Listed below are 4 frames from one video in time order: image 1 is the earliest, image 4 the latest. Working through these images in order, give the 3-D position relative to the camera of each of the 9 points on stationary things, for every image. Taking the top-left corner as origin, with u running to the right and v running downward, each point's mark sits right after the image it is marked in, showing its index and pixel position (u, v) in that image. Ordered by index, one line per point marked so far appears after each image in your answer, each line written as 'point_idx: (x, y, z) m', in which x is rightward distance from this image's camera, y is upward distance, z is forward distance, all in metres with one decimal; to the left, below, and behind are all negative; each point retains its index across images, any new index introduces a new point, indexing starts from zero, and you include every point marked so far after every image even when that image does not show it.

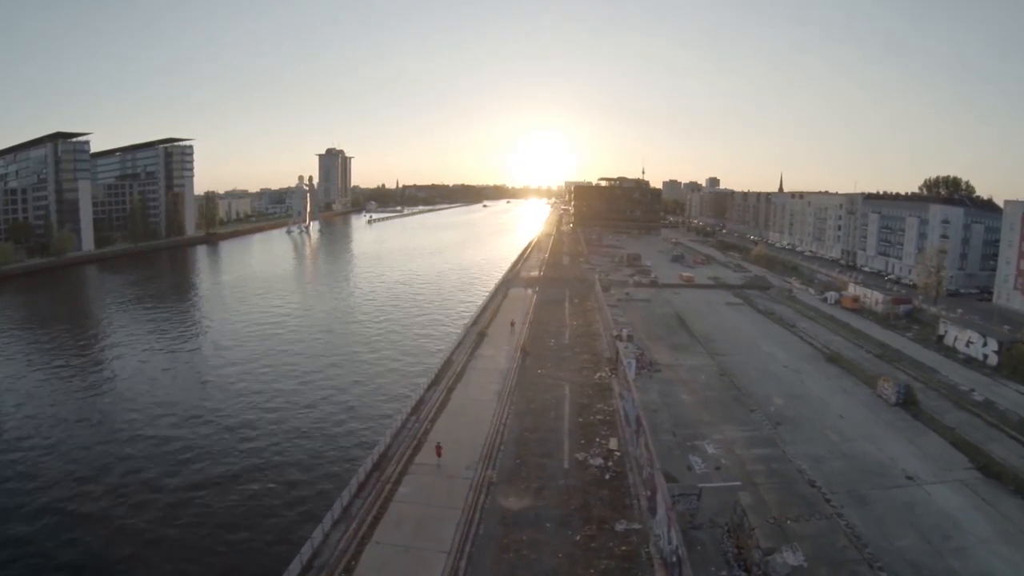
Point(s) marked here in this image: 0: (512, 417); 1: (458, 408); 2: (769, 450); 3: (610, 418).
0: (0.0, -2.9, +14.9) m
1: (-1.3, -2.8, +15.6) m
2: (+5.7, -3.6, +15.2) m
3: (+2.2, -2.9, +14.9) m
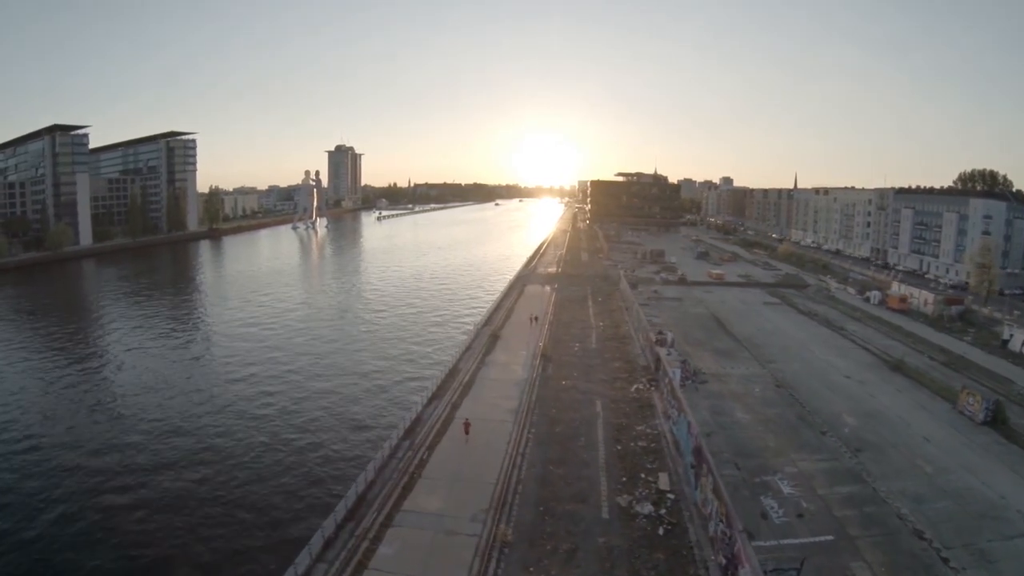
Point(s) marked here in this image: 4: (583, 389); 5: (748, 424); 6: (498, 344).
0: (+0.4, -2.7, +11.9) m
1: (-0.9, -2.6, +12.5) m
2: (+6.1, -3.5, +12.0) m
3: (+2.5, -2.7, +11.8) m
4: (+1.6, -2.2, +14.9) m
5: (+4.9, -2.8, +14.1) m
6: (-0.4, -1.7, +19.9) m
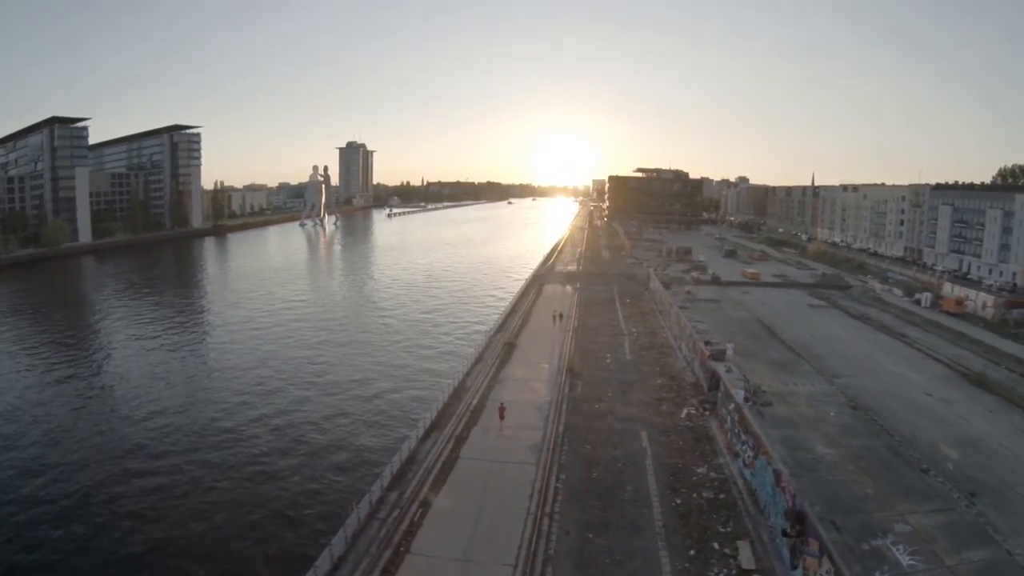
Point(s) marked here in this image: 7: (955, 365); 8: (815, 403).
0: (+0.7, -2.7, +9.0) m
1: (-0.6, -2.6, +9.6) m
2: (+6.4, -3.5, +9.0) m
3: (+2.8, -2.7, +8.9) m
4: (+1.9, -2.2, +12.0) m
5: (+5.2, -2.8, +11.2) m
6: (+0.1, -1.7, +17.0) m
7: (+12.8, -2.2, +19.7) m
8: (+6.2, -2.4, +14.0) m
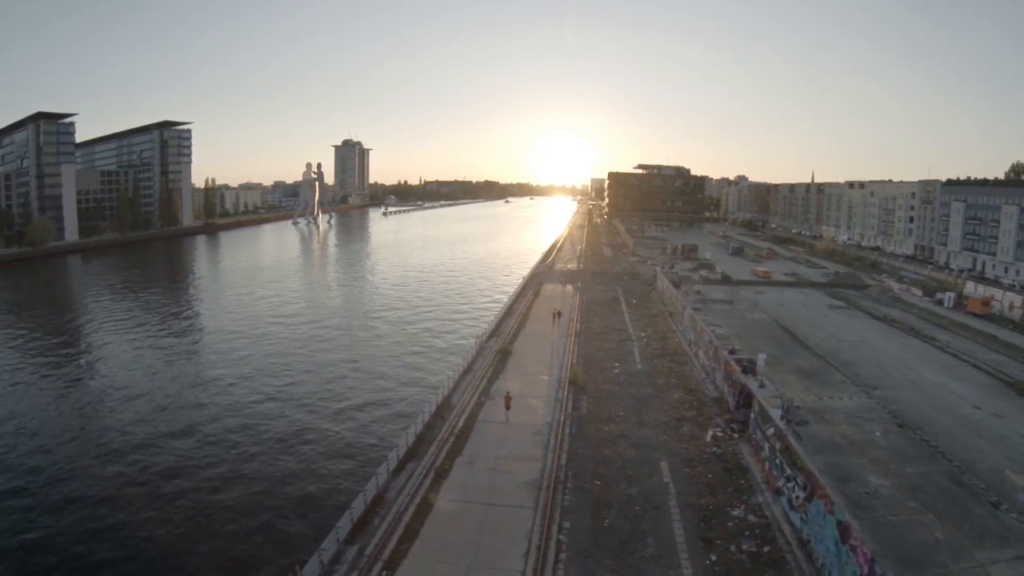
0: (+0.6, -2.7, +7.2) m
1: (-0.7, -2.6, +7.8) m
2: (+6.3, -3.5, +7.2) m
3: (+2.7, -2.7, +7.1) m
4: (+1.8, -2.2, +10.2) m
5: (+5.1, -2.8, +9.3) m
6: (0.0, -1.7, +15.2) m
7: (+12.7, -2.2, +17.9) m
8: (+6.1, -2.4, +12.2) m
